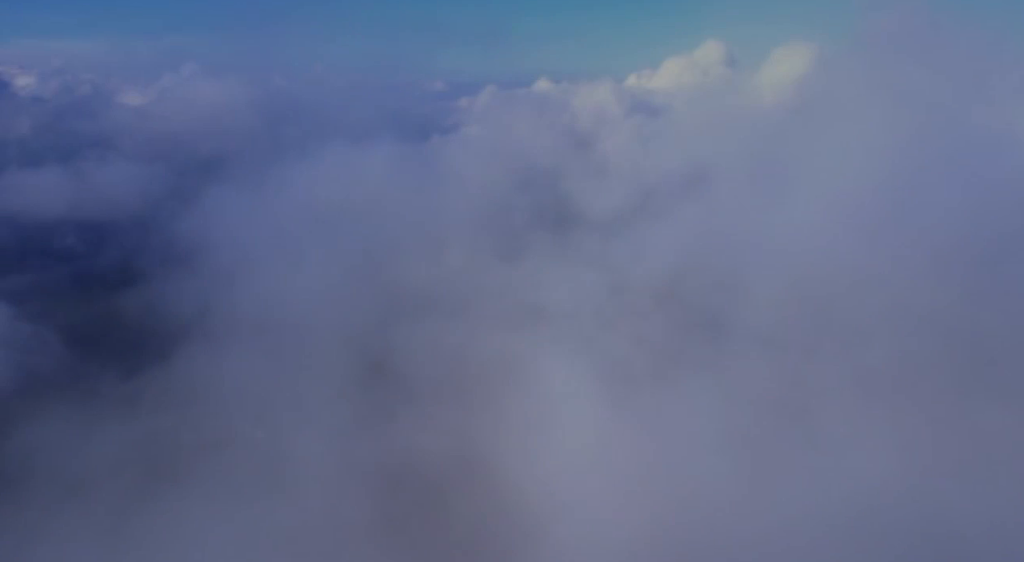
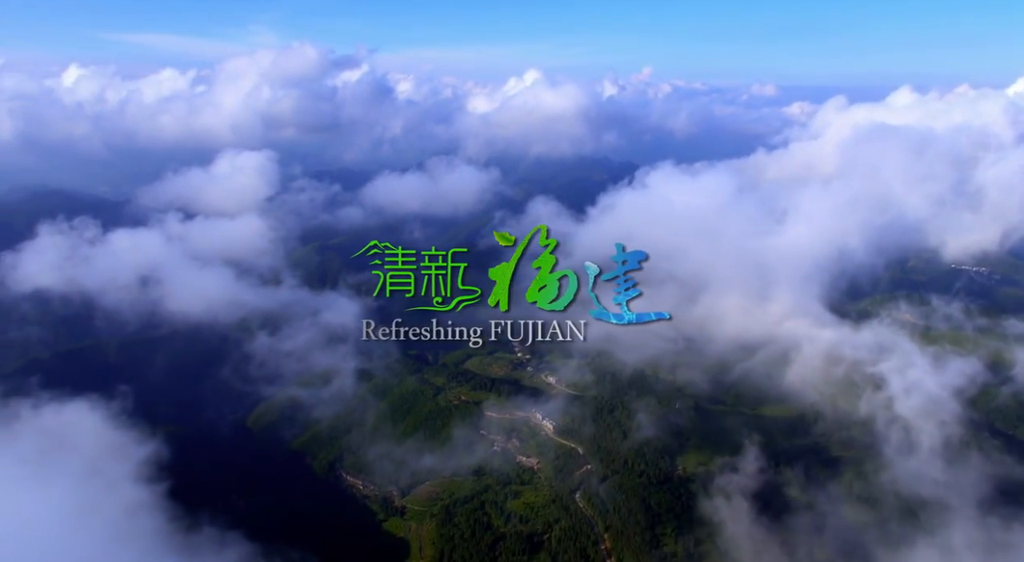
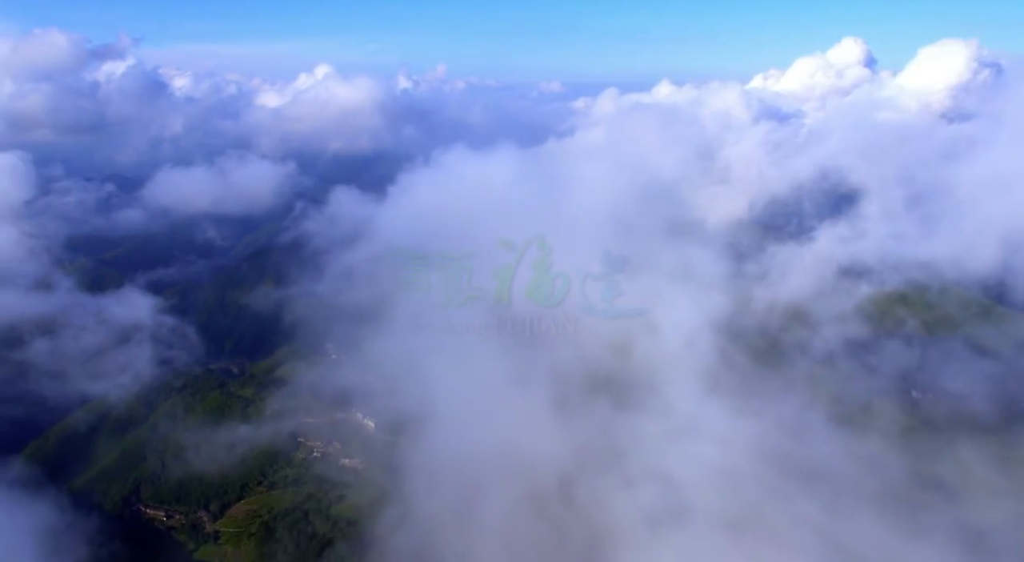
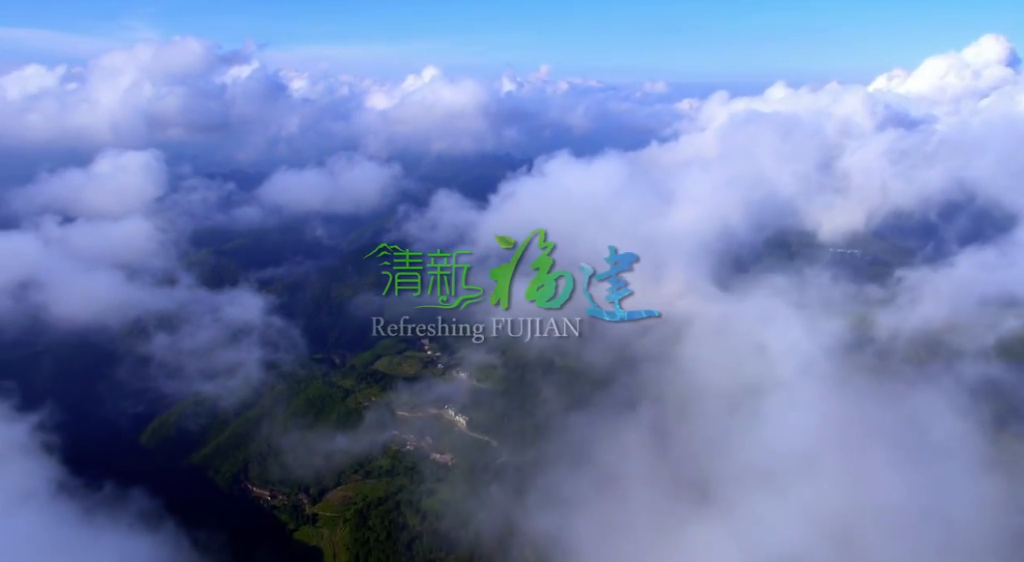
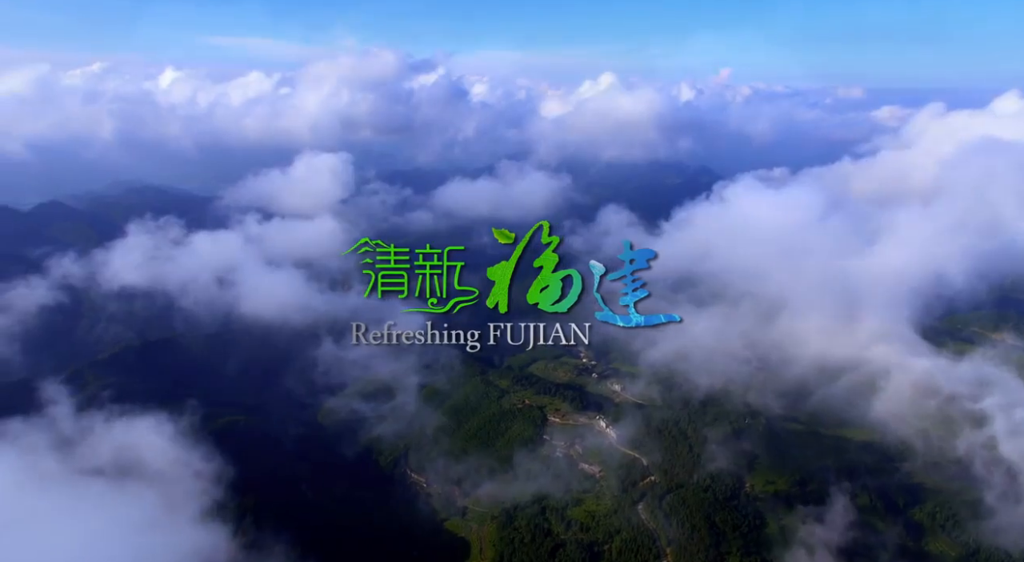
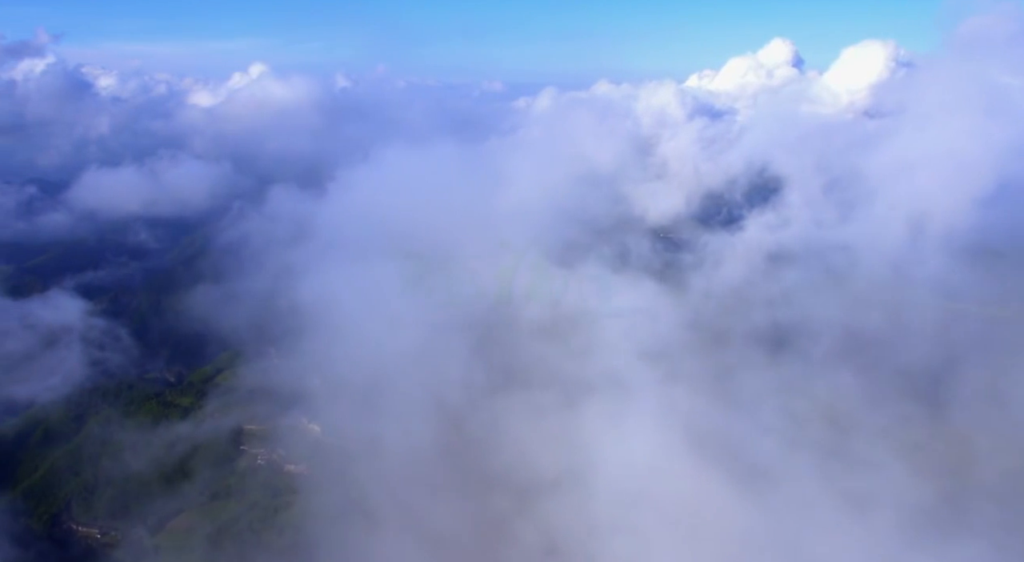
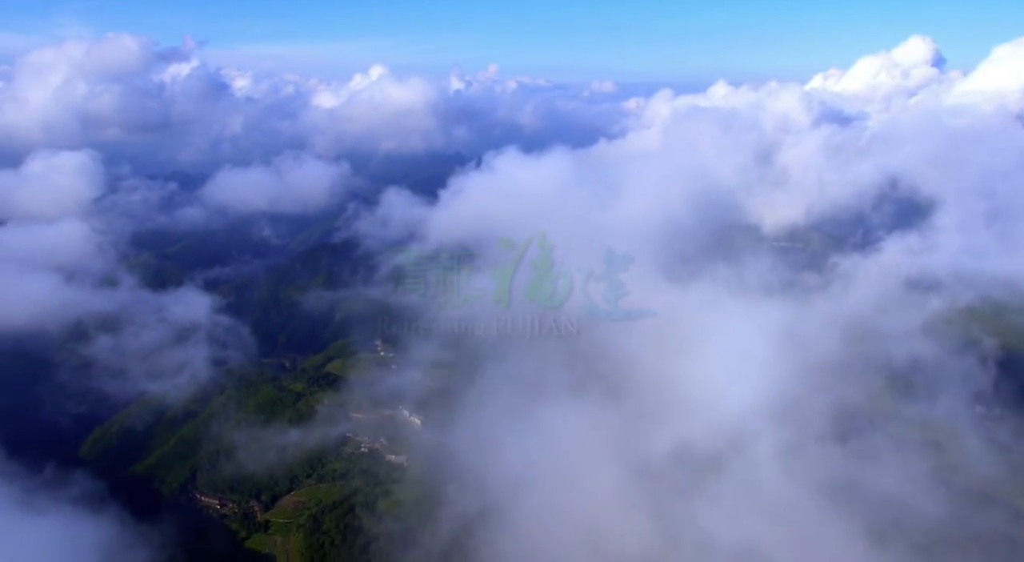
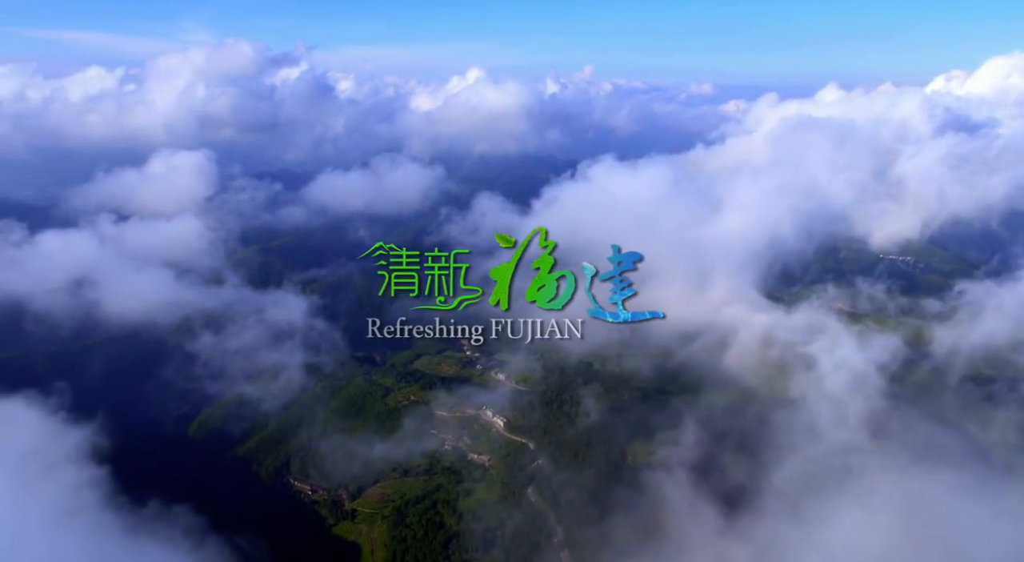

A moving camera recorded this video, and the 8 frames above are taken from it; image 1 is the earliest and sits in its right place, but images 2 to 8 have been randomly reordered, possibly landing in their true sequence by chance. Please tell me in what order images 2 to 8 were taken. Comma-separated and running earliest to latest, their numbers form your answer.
6, 3, 7, 4, 8, 2, 5
